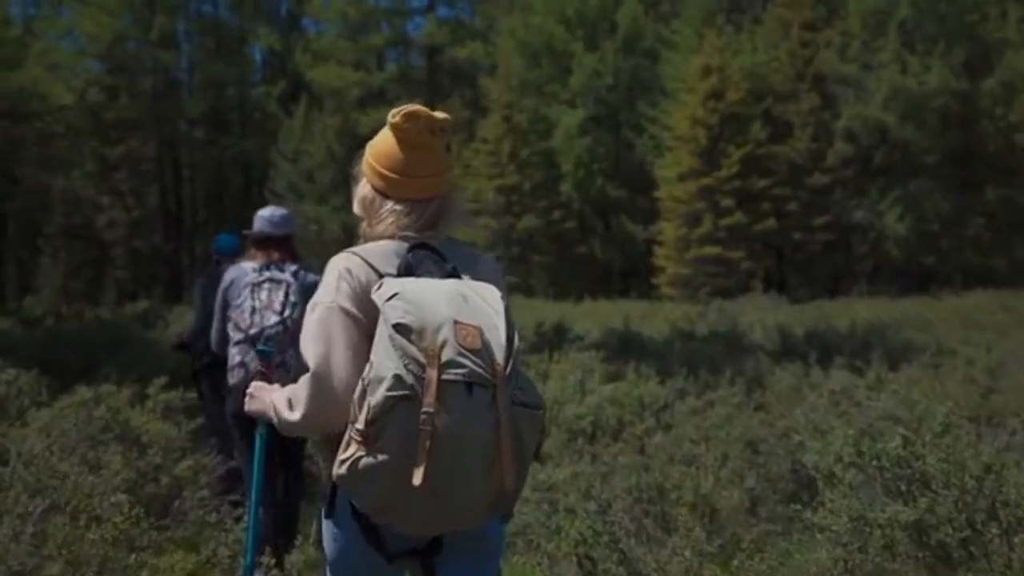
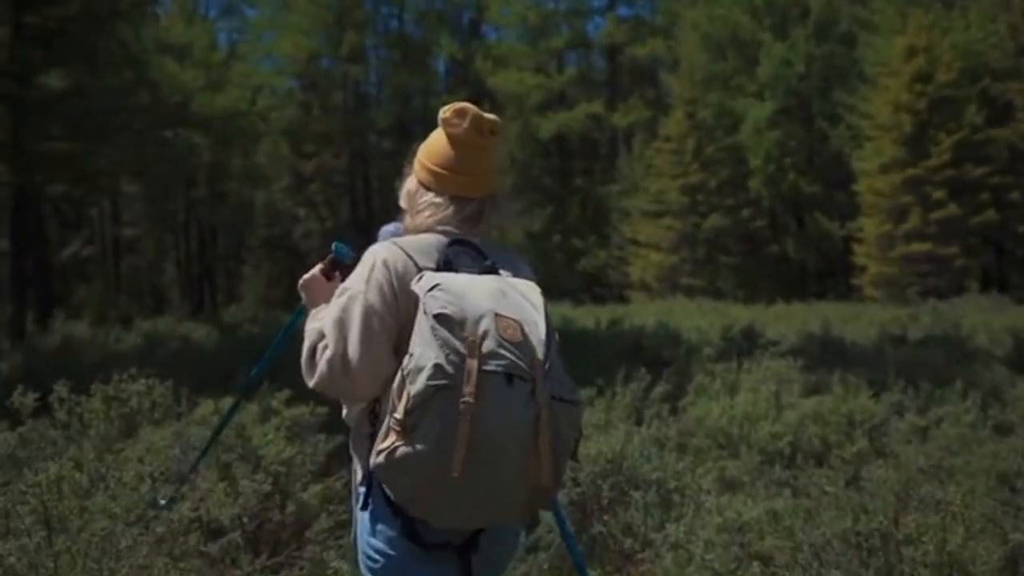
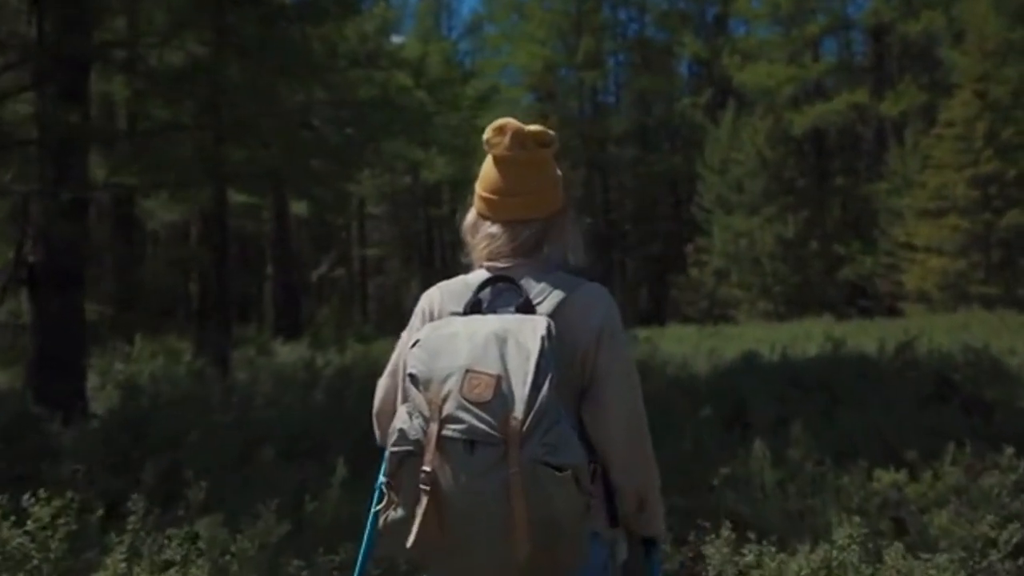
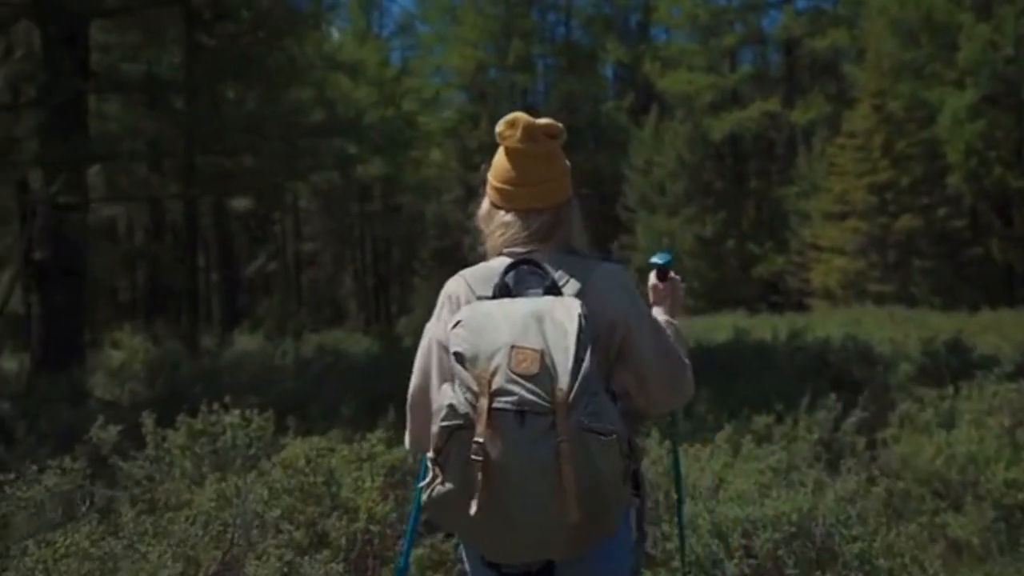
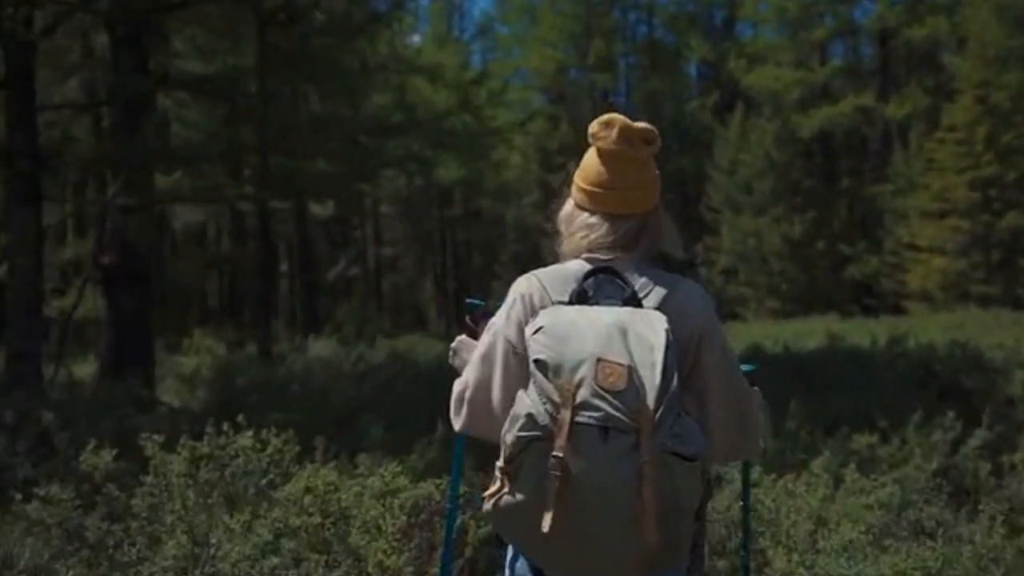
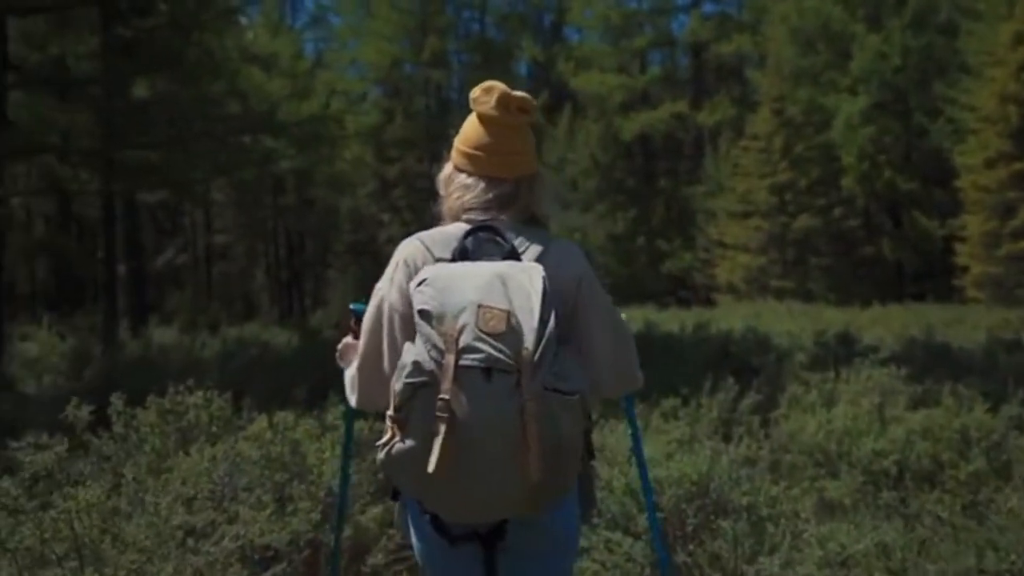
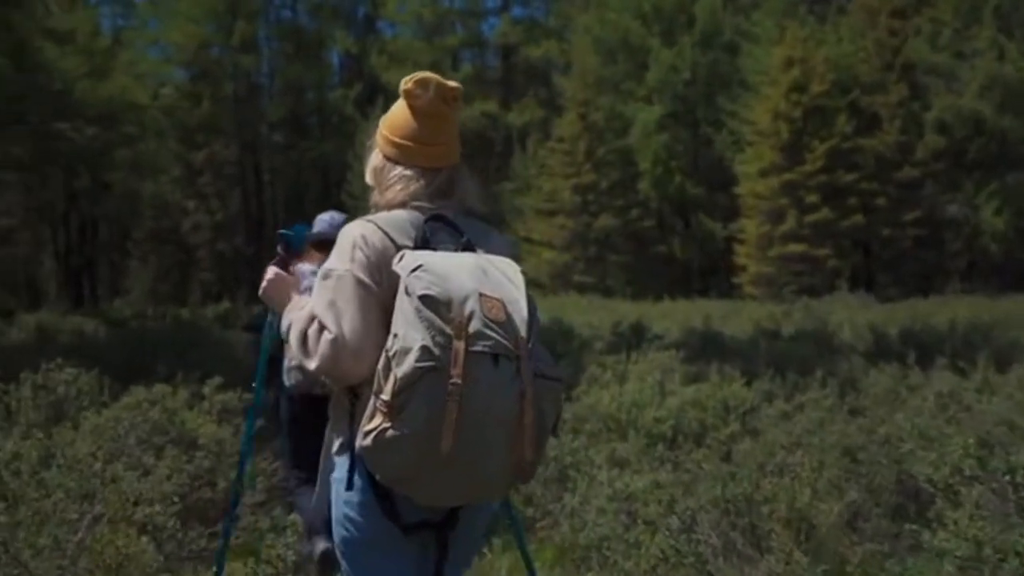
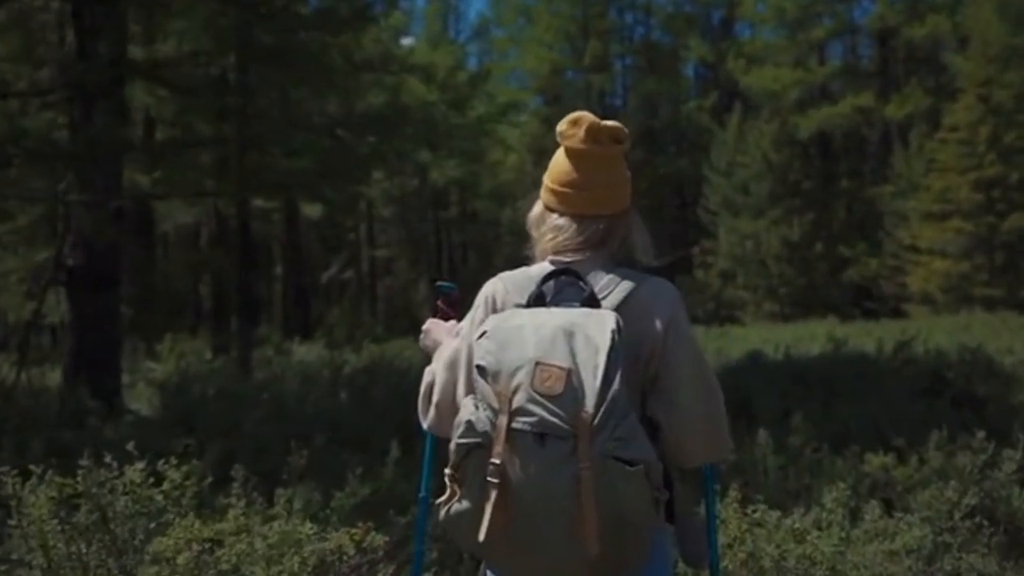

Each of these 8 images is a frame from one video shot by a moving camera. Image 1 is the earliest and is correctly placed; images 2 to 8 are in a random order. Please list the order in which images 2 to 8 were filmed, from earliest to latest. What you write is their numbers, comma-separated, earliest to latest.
7, 2, 6, 4, 5, 8, 3
